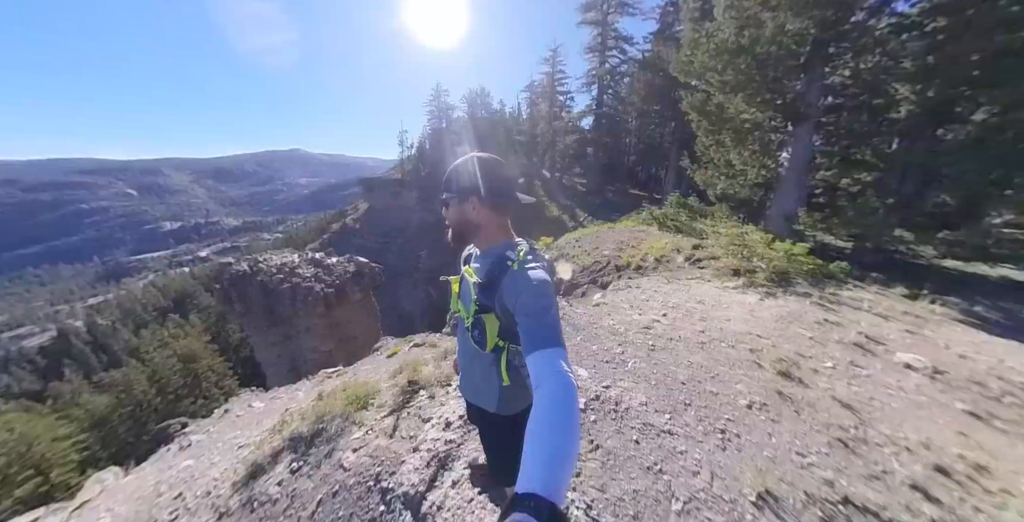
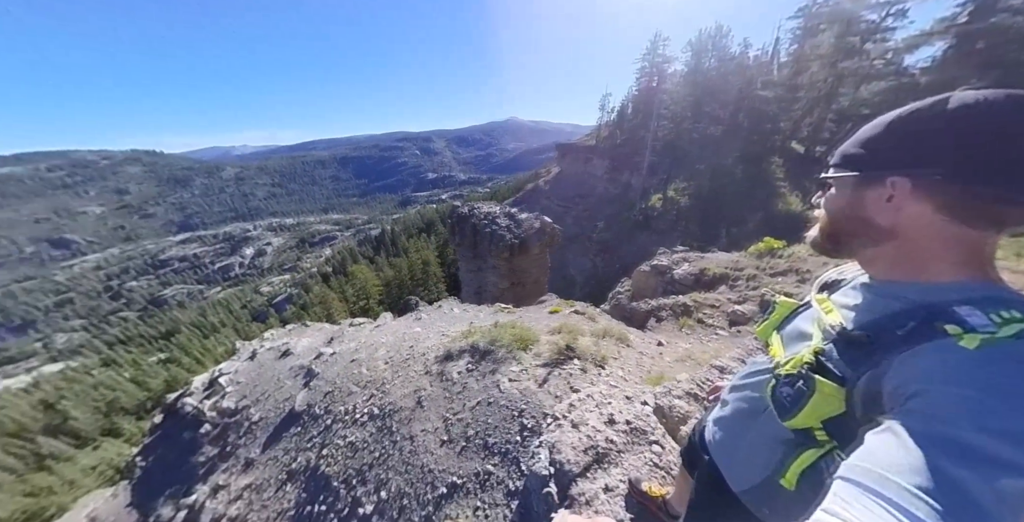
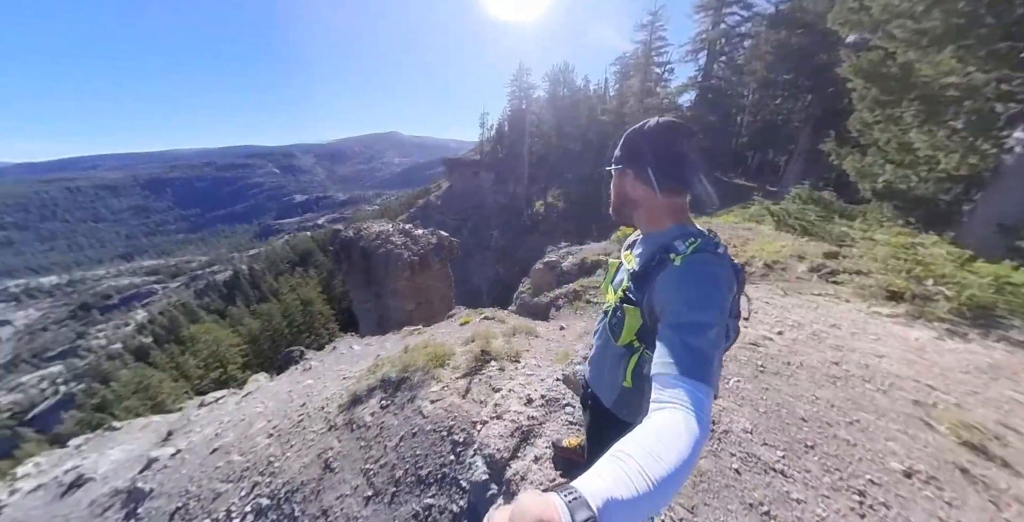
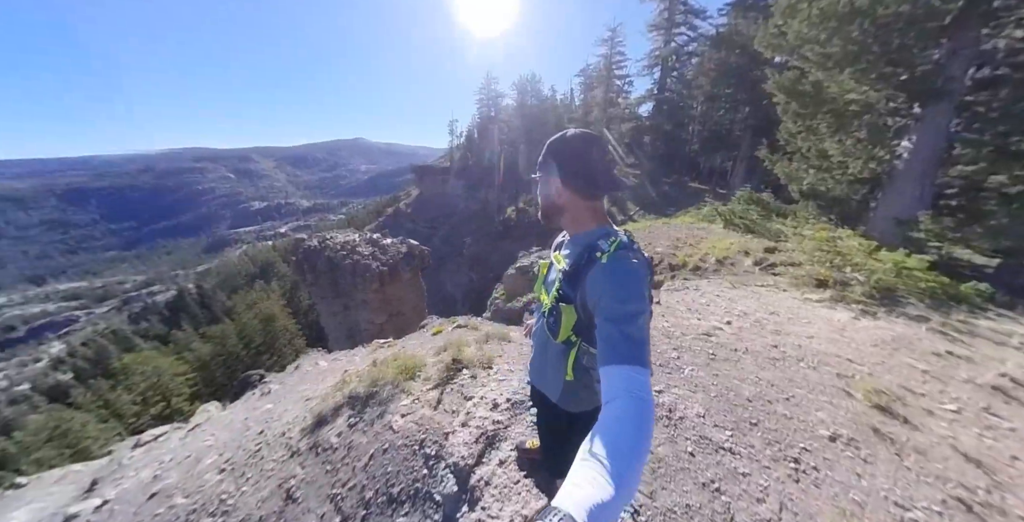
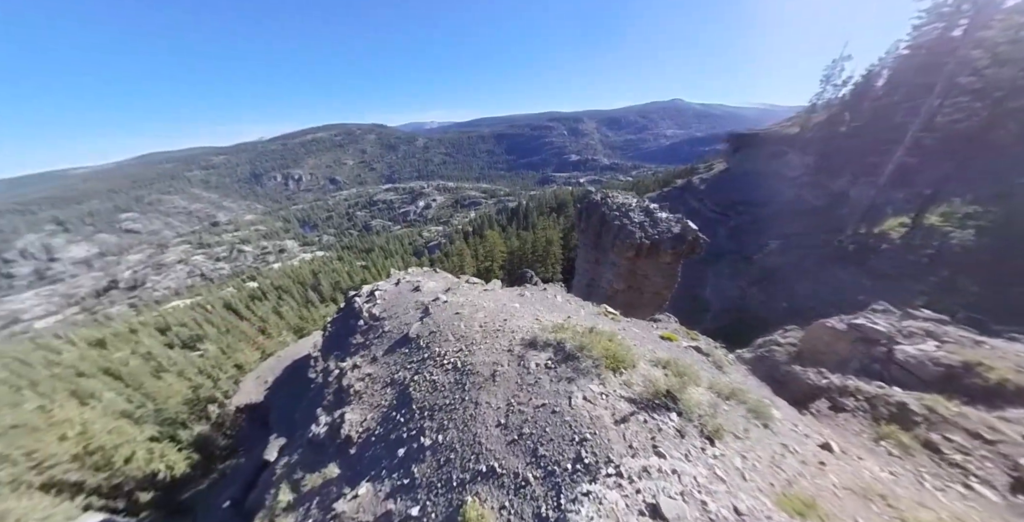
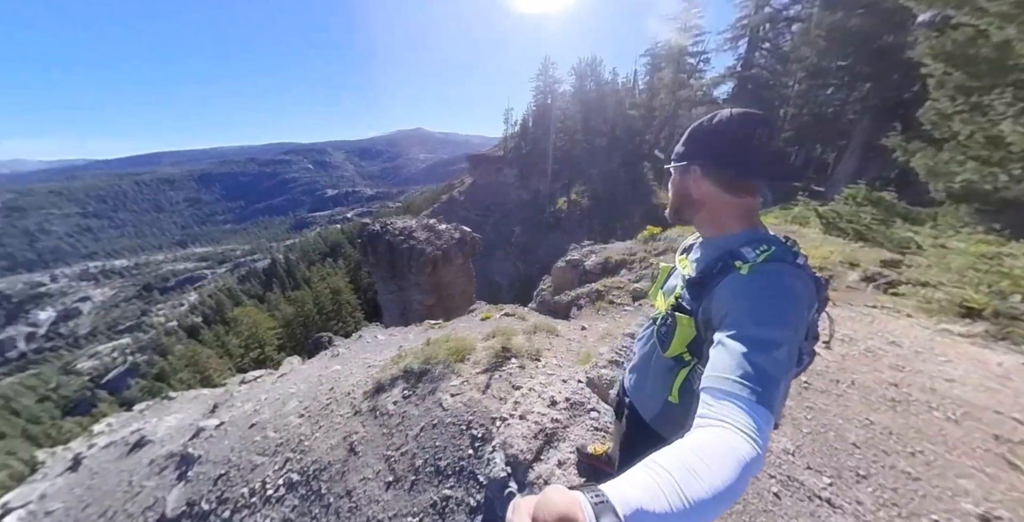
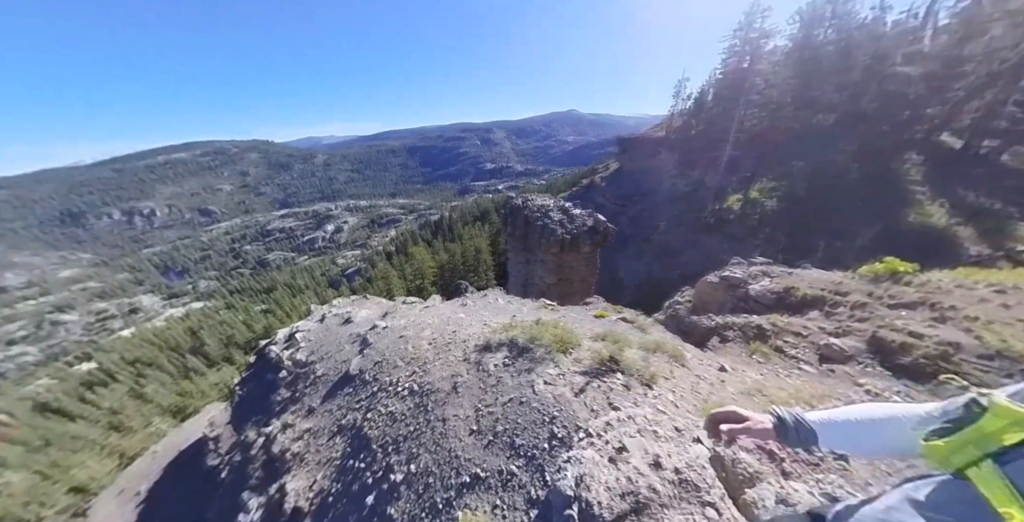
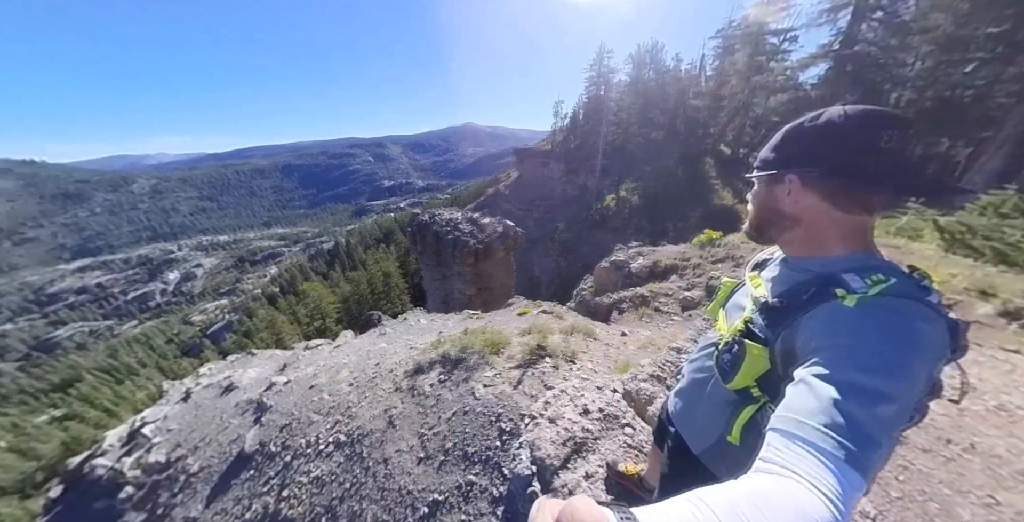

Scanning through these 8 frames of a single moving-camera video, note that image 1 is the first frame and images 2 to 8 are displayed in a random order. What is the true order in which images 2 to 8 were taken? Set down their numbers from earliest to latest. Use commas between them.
4, 3, 6, 8, 2, 7, 5
